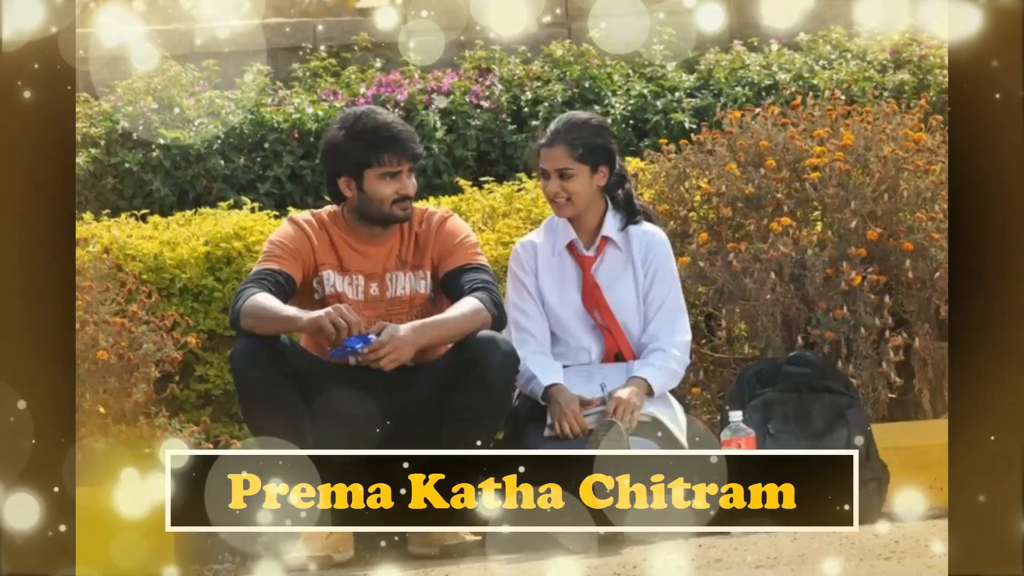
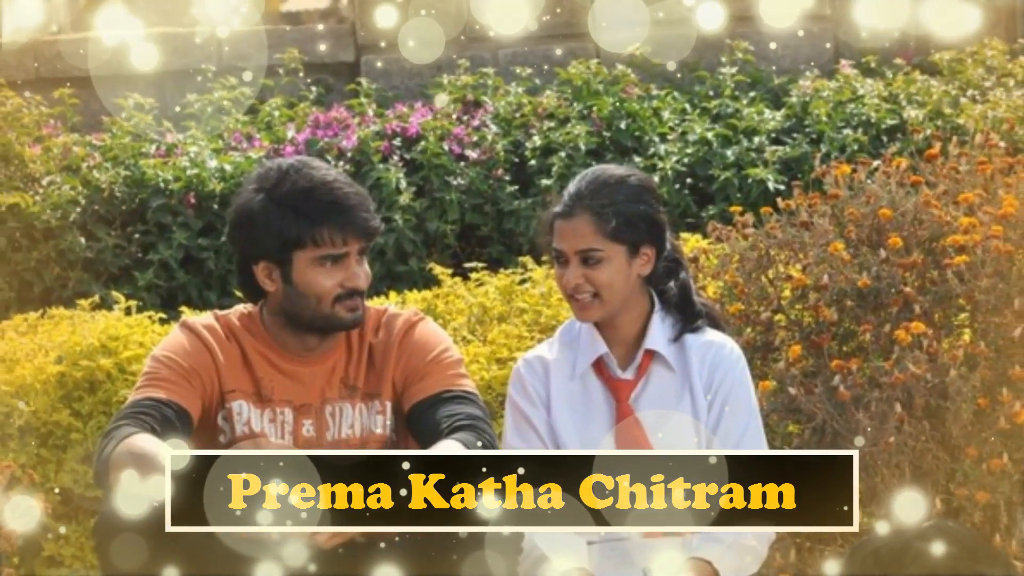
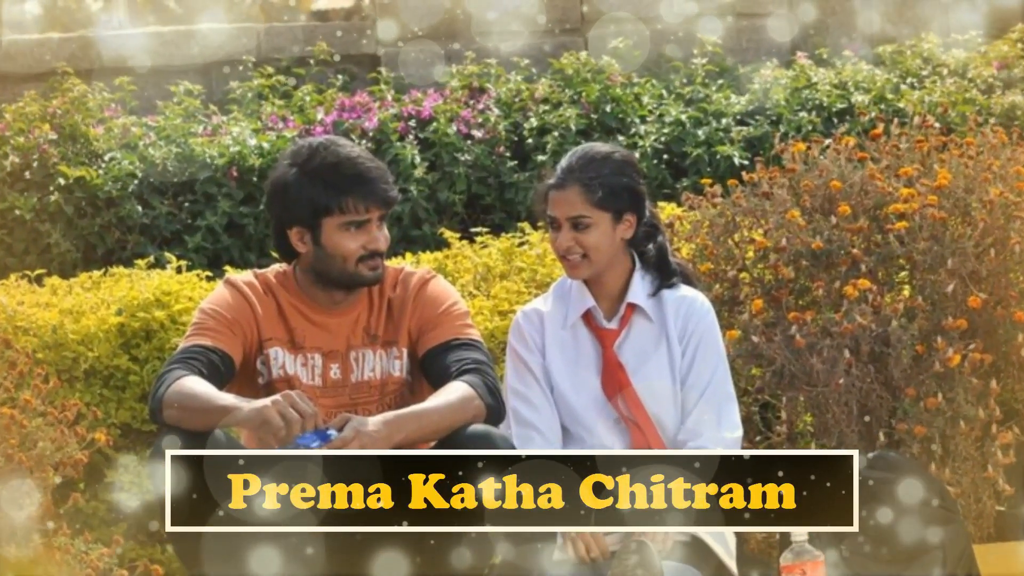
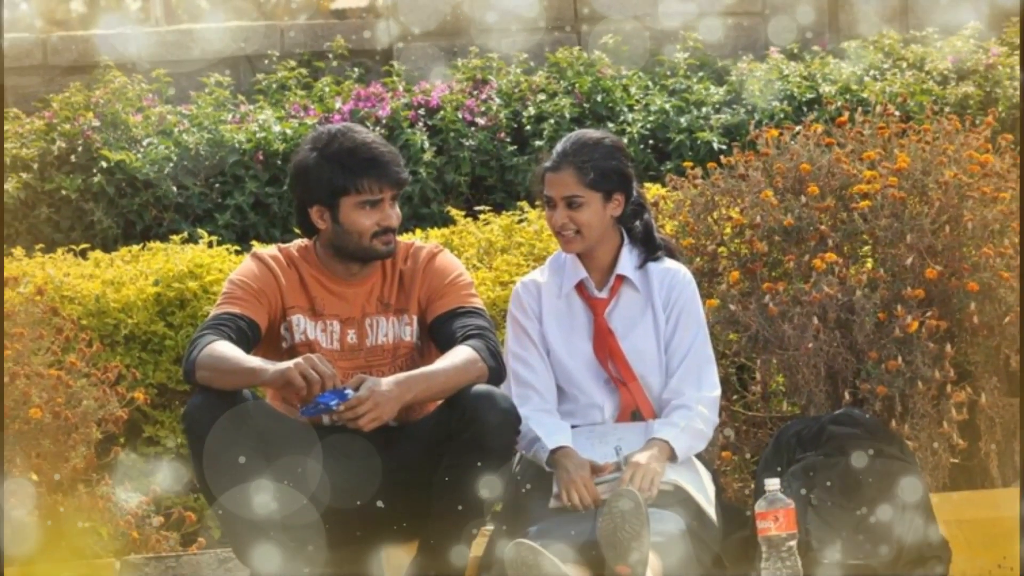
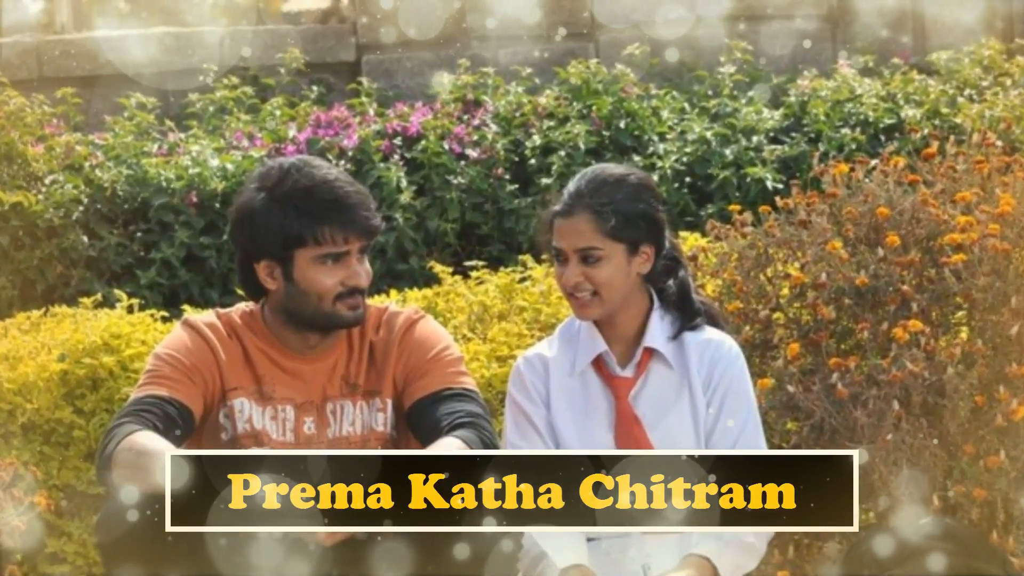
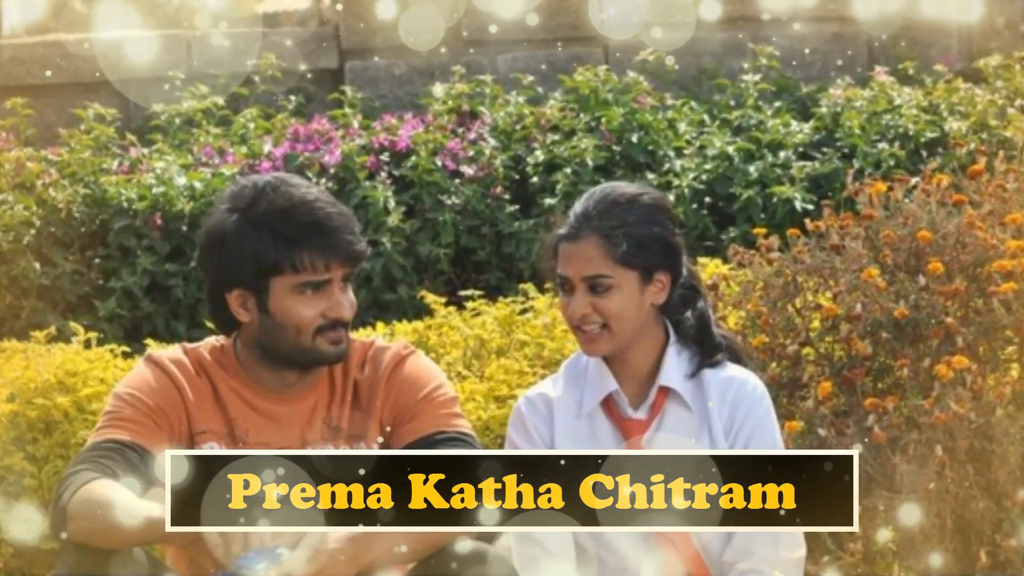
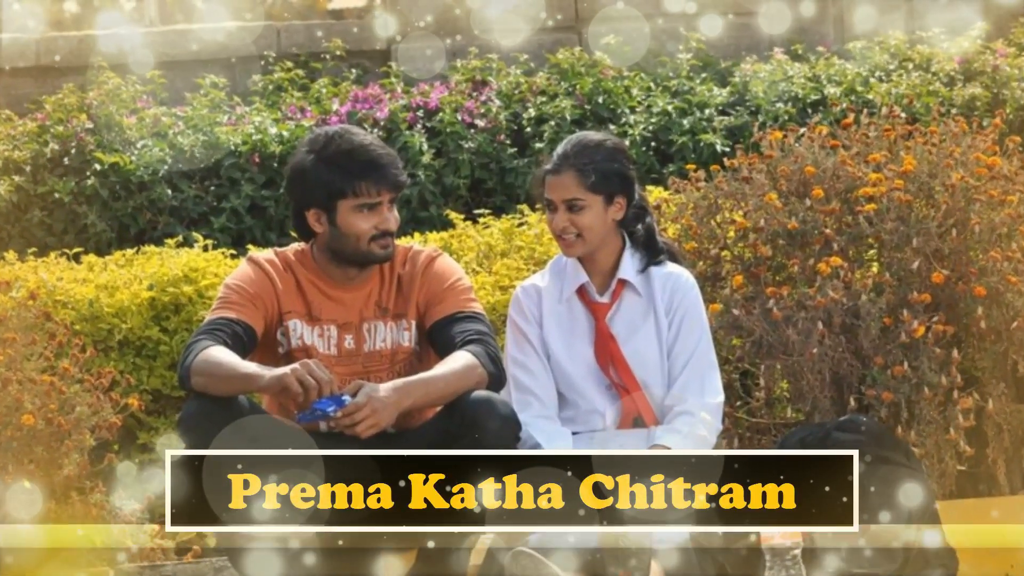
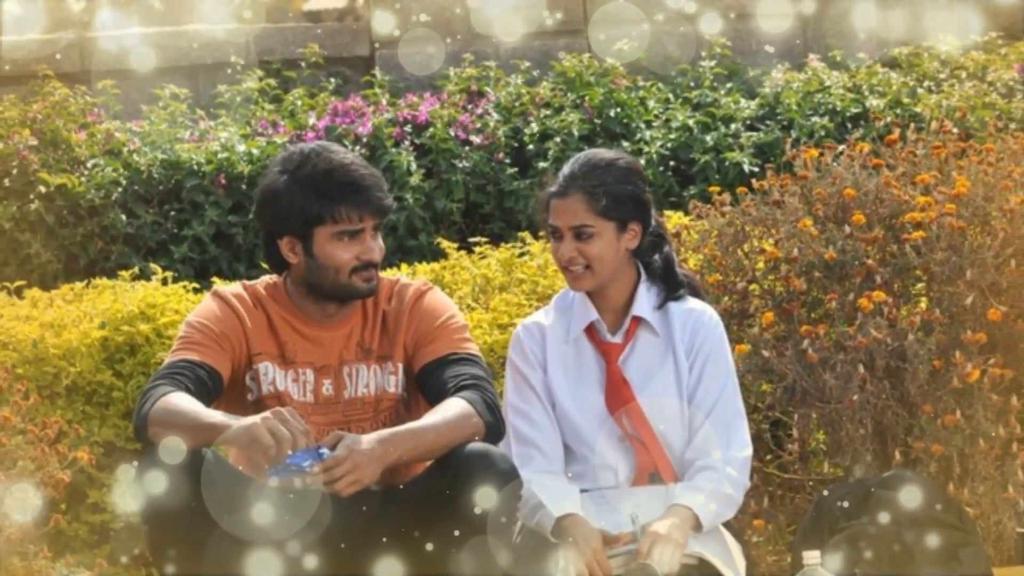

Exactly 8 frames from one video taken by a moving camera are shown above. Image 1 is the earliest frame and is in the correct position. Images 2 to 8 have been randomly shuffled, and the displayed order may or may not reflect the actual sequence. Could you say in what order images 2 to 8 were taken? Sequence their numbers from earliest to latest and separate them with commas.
7, 3, 5, 6, 2, 8, 4
